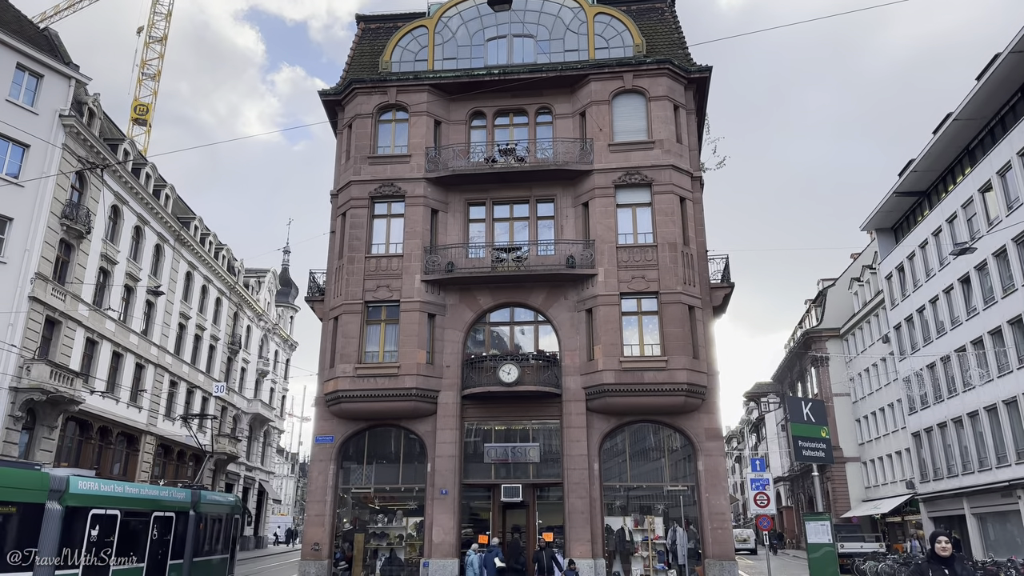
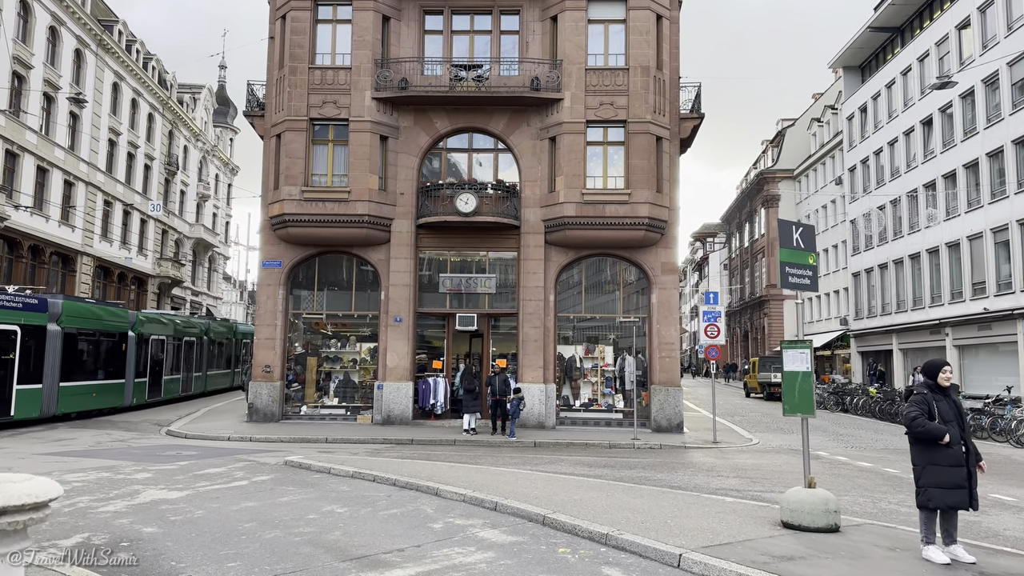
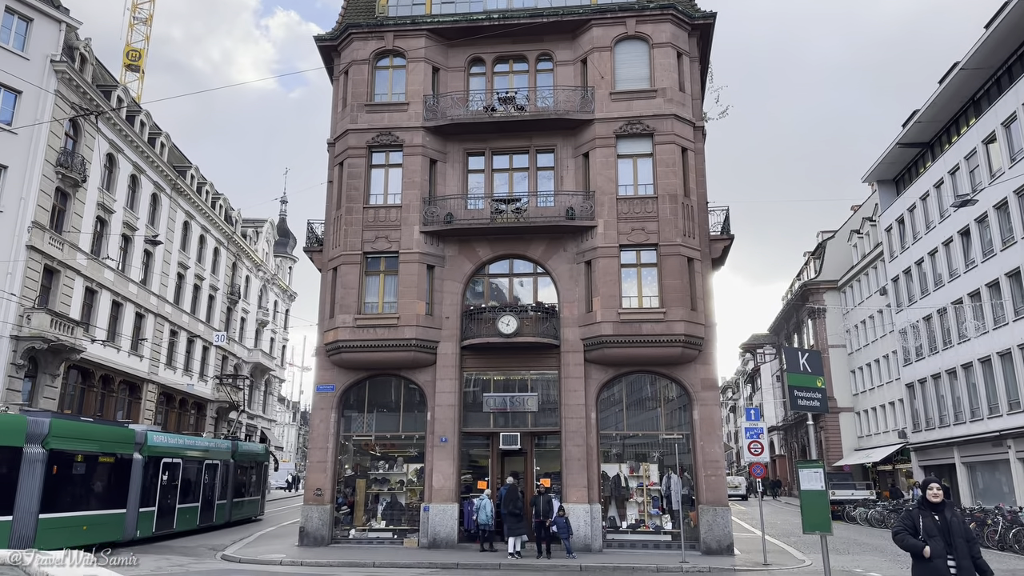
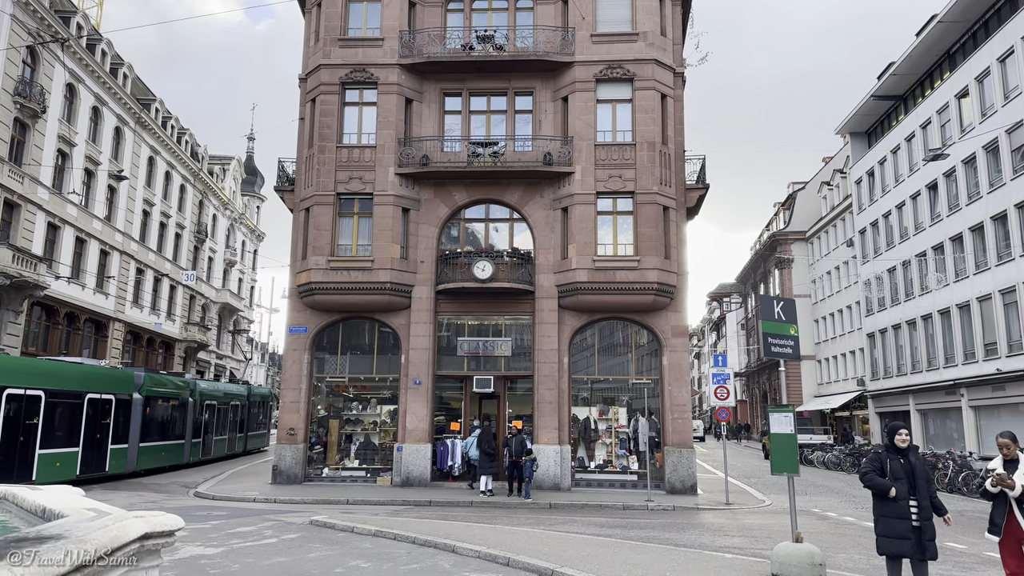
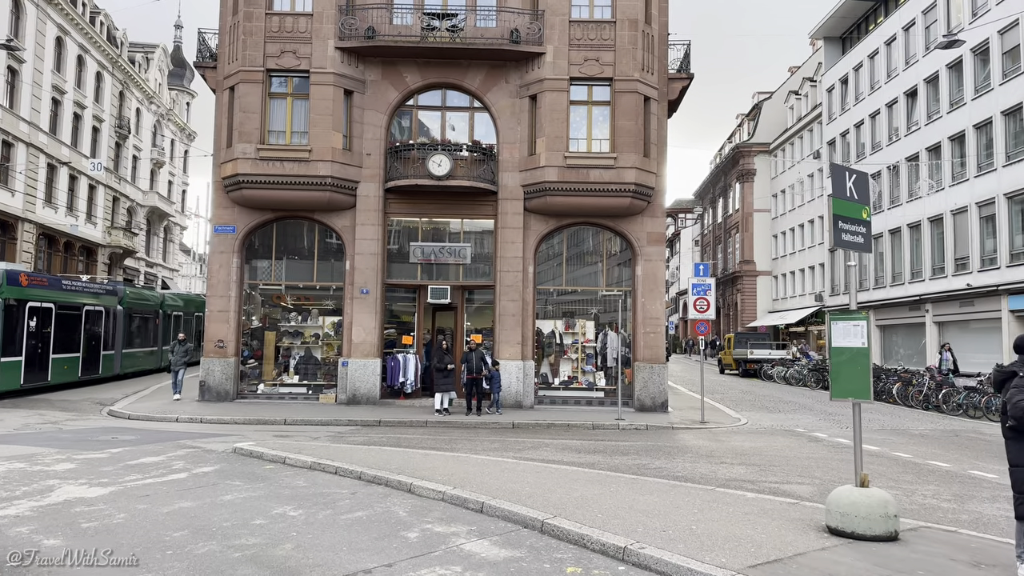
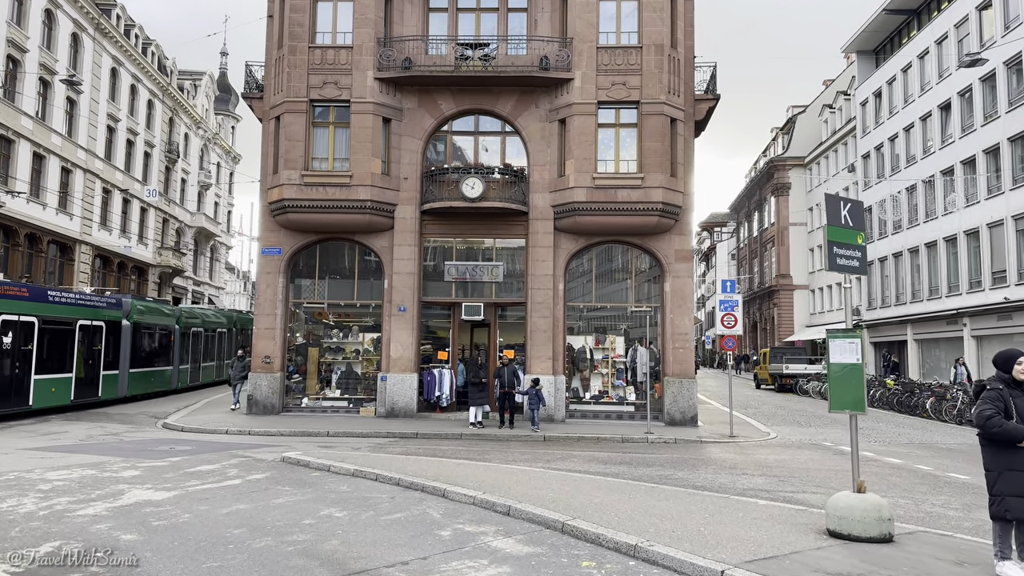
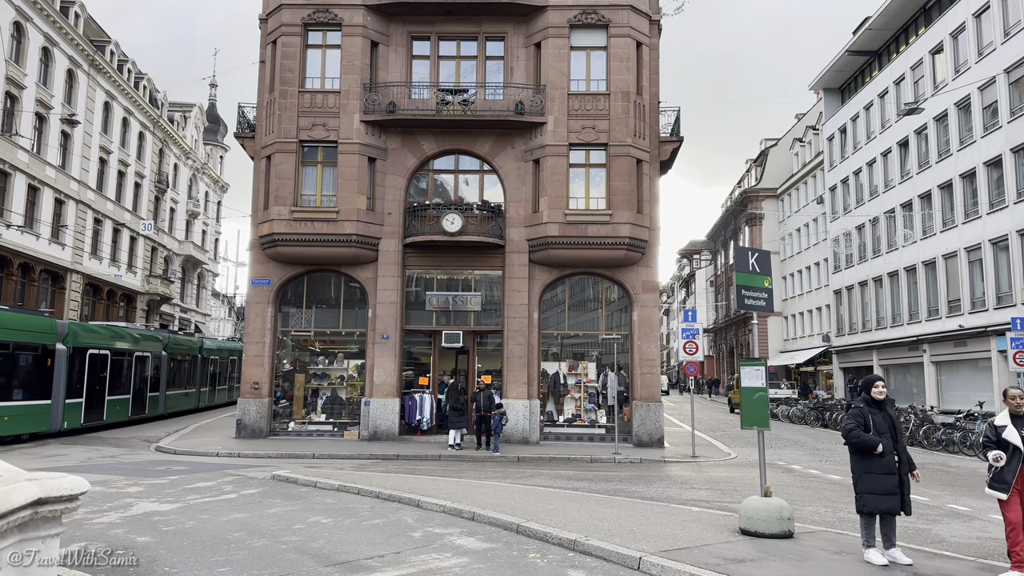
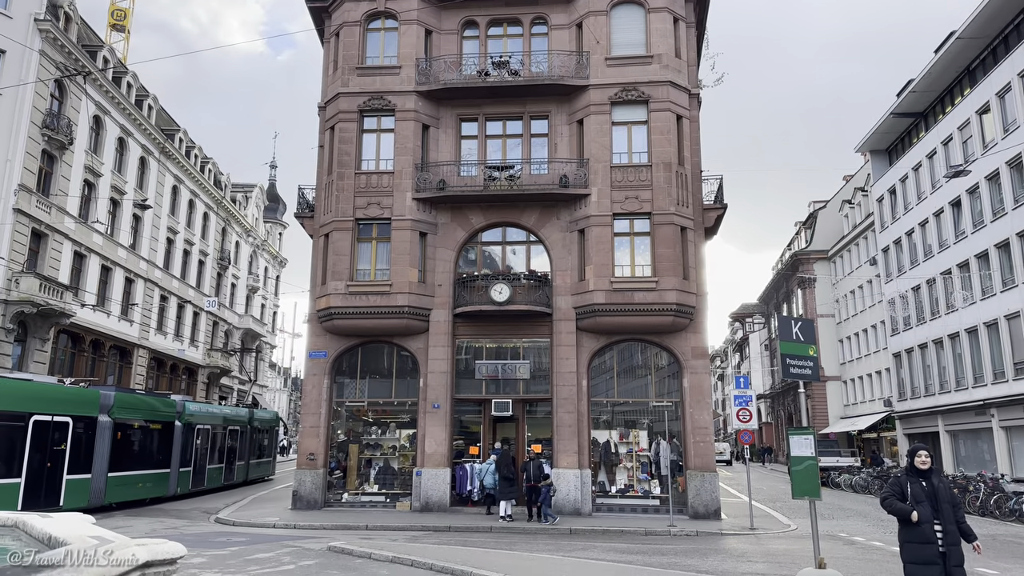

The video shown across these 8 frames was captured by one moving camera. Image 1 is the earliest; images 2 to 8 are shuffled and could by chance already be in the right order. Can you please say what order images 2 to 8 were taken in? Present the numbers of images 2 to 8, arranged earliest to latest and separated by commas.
3, 8, 4, 7, 2, 6, 5
